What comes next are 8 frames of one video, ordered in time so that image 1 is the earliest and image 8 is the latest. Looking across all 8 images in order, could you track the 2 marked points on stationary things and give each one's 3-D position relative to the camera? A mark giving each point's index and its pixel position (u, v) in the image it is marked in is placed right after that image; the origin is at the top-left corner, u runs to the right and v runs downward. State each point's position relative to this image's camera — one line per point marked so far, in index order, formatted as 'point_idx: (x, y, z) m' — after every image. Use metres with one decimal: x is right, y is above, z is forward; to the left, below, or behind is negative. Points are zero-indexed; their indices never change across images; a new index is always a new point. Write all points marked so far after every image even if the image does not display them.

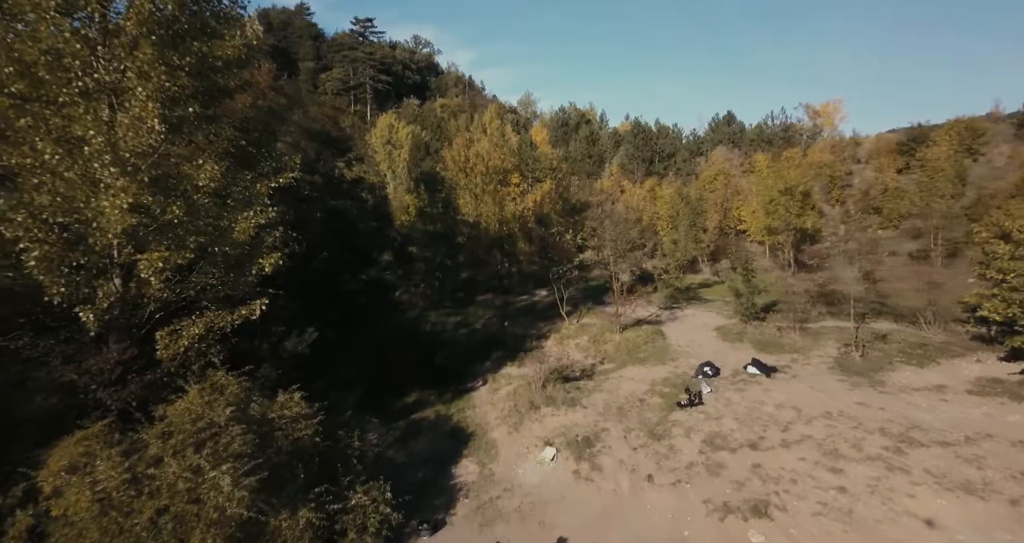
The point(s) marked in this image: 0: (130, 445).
0: (-4.5, -2.1, +7.5) m
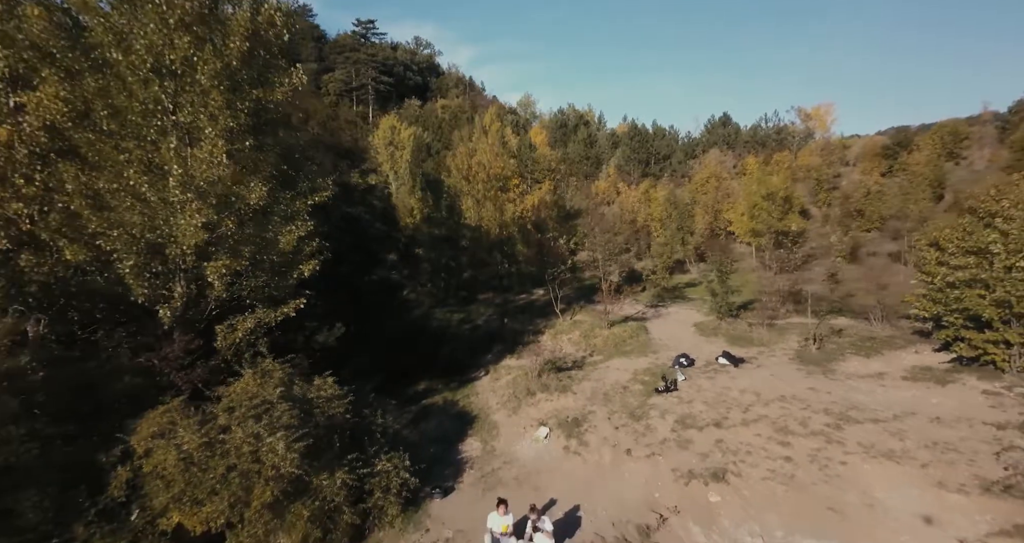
0: (-4.5, -2.2, +9.3) m
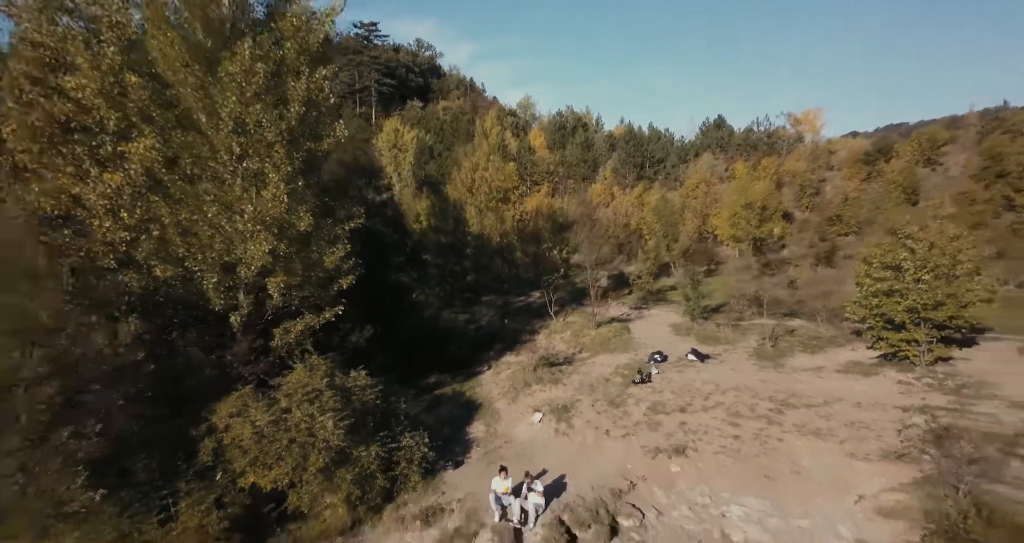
0: (-4.5, -2.4, +11.7) m
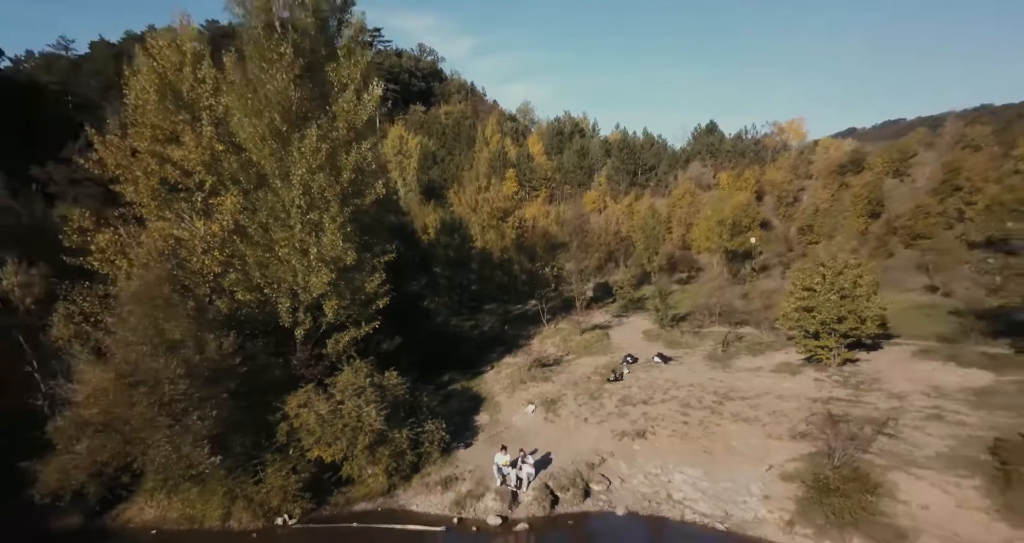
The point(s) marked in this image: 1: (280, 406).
0: (-4.6, -3.1, +15.5) m
1: (-5.6, -3.3, +15.3) m
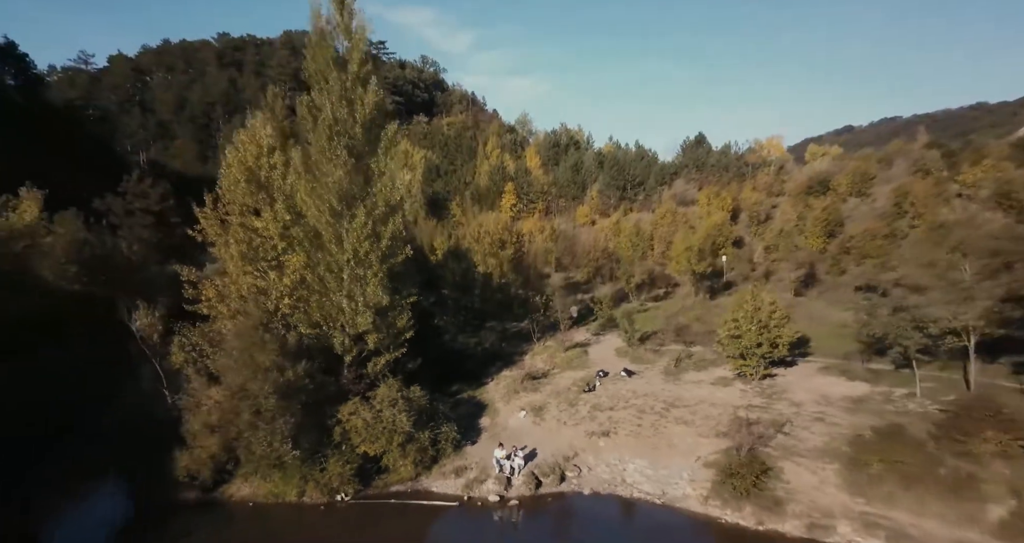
0: (-4.7, -4.4, +20.7) m
1: (-5.7, -4.7, +20.6) m
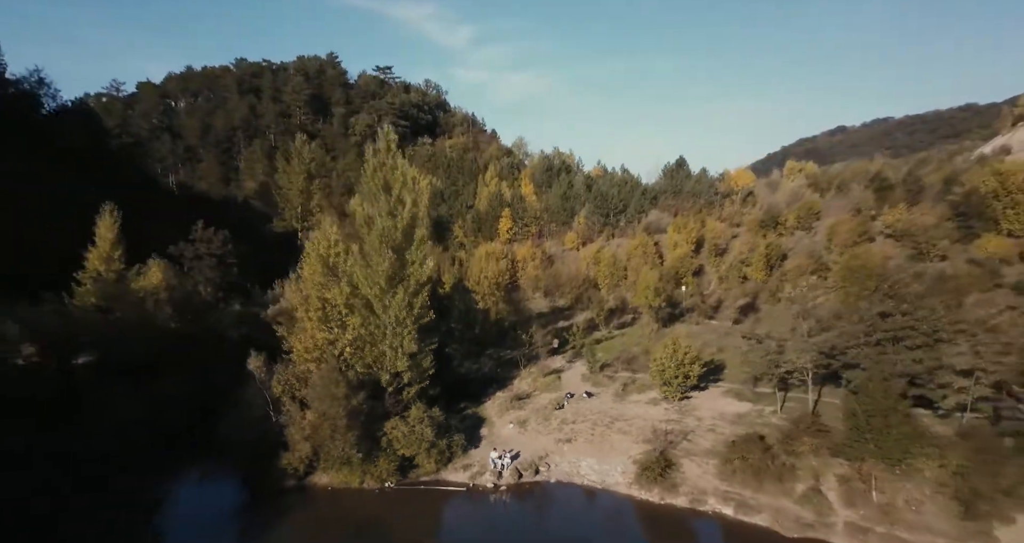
0: (-5.2, -7.2, +30.2) m
1: (-6.2, -7.5, +30.1) m
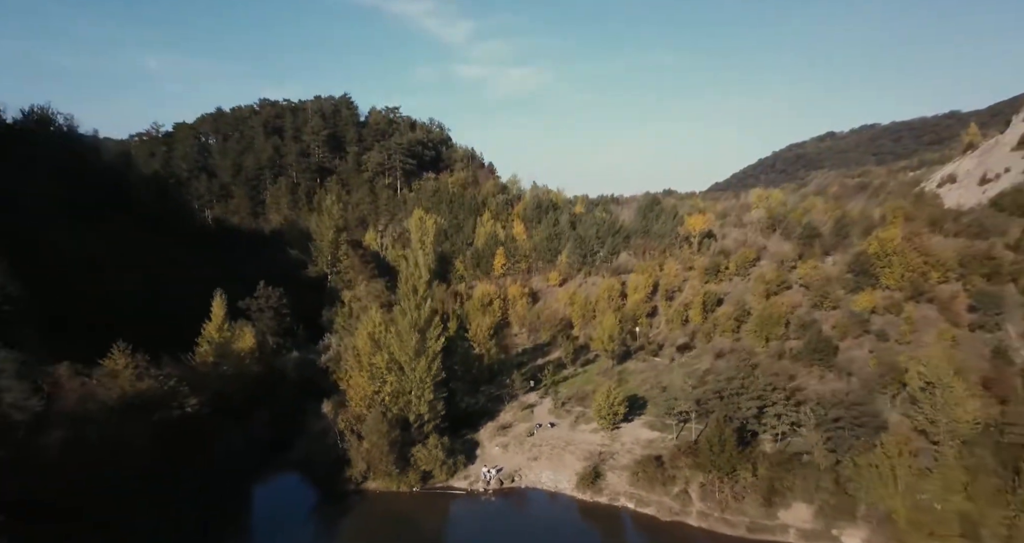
0: (-6.3, -12.6, +45.4) m
1: (-7.3, -12.9, +45.2) m
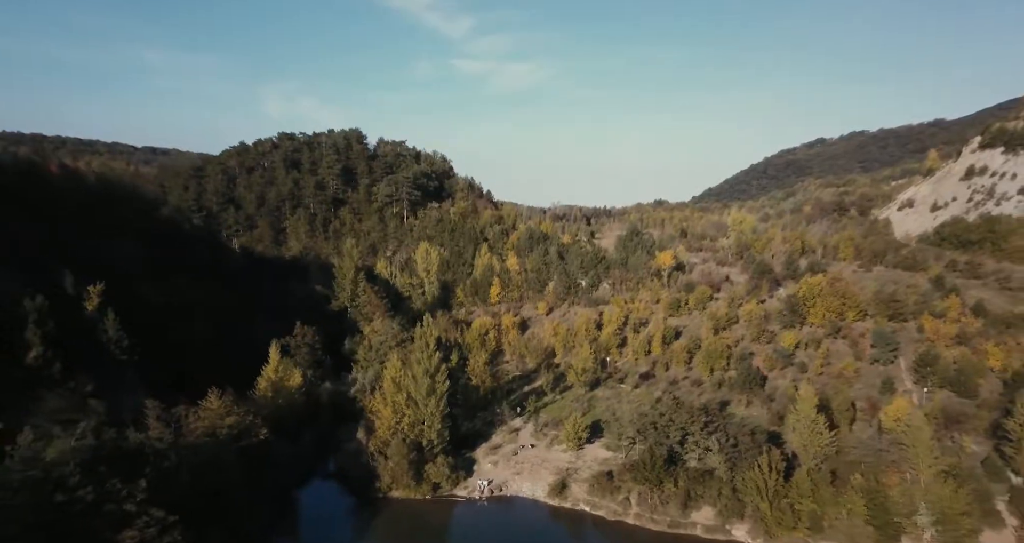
0: (-7.4, -18.3, +59.8) m
1: (-8.4, -18.5, +59.7) m
